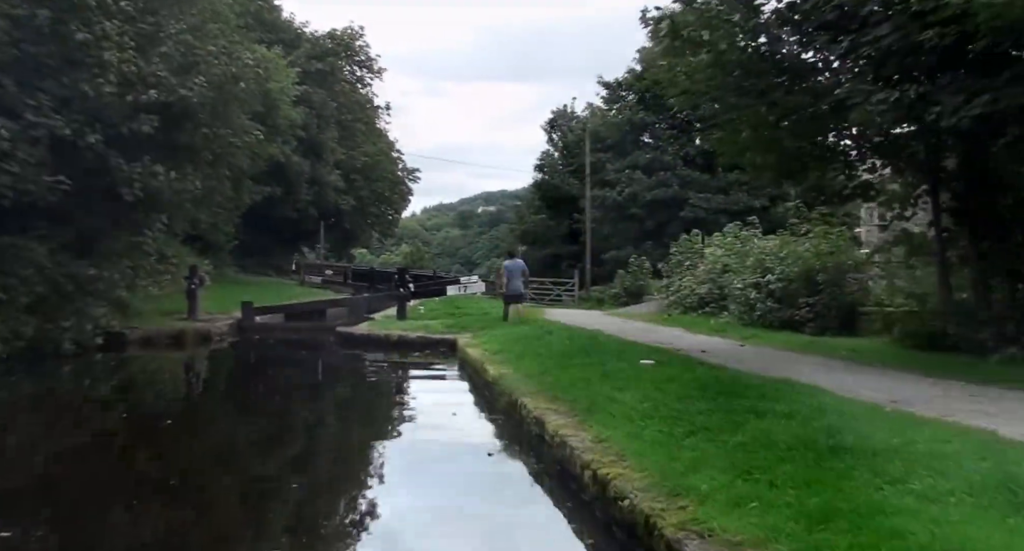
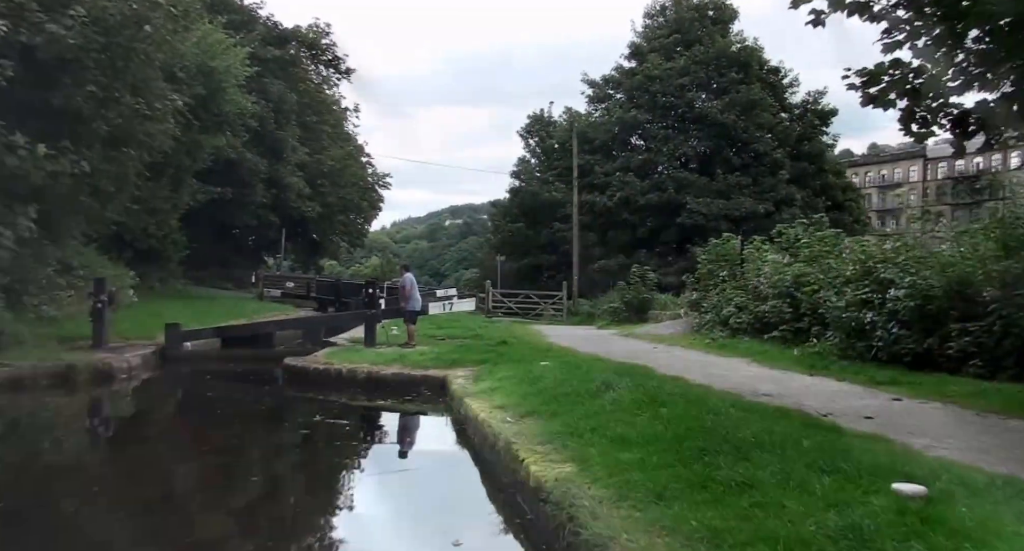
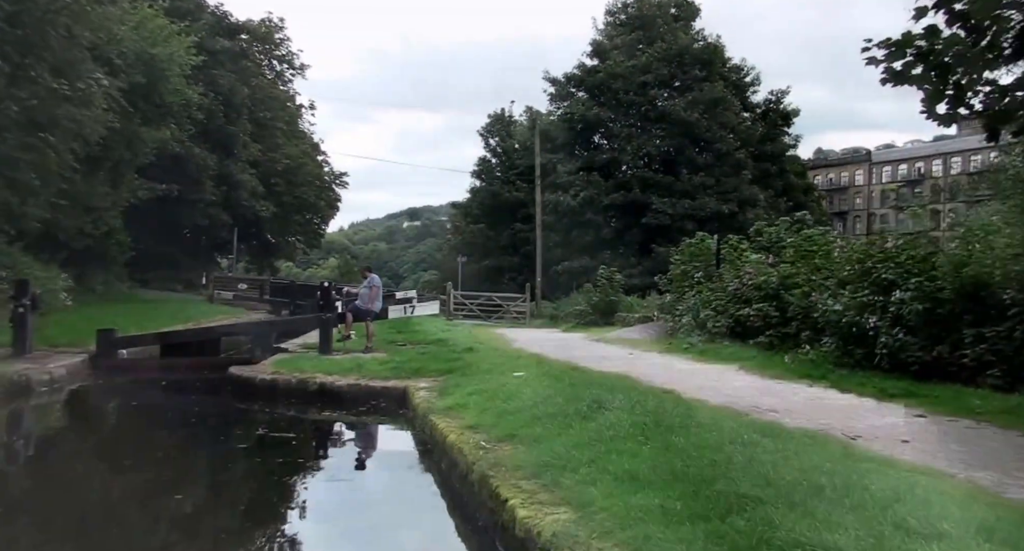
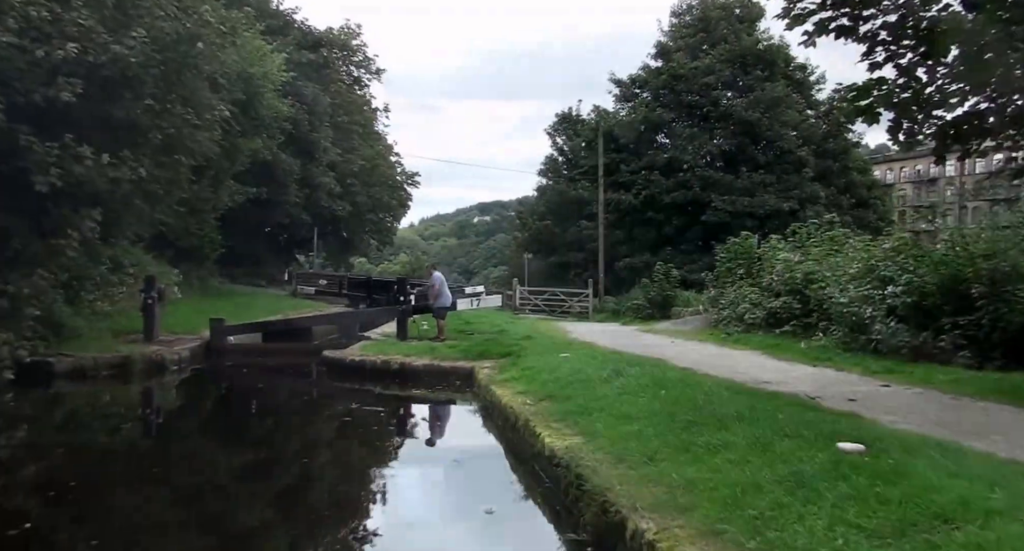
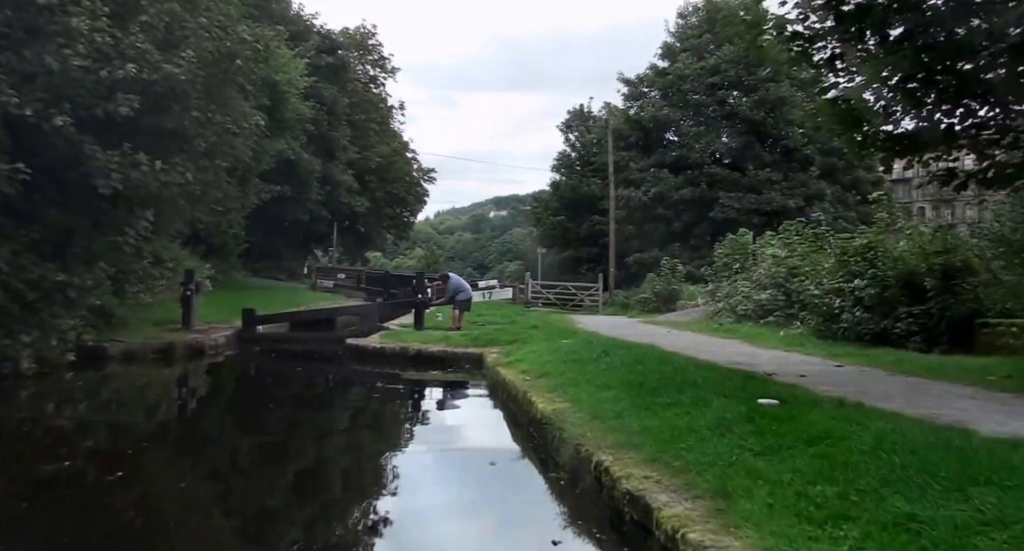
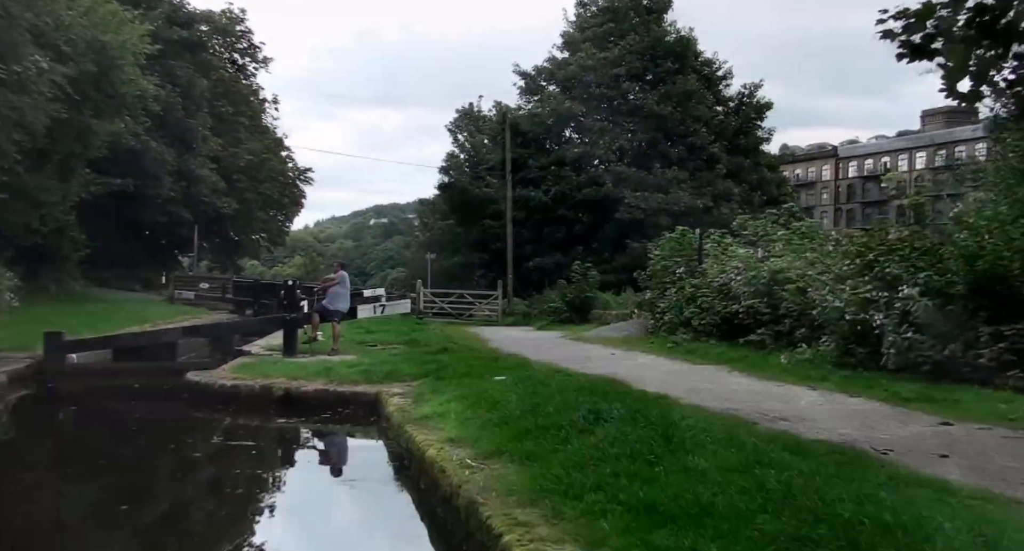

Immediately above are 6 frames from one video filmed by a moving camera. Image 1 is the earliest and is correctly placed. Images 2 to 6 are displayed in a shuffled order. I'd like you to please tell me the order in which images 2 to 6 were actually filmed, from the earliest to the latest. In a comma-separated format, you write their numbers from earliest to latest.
5, 4, 2, 3, 6
